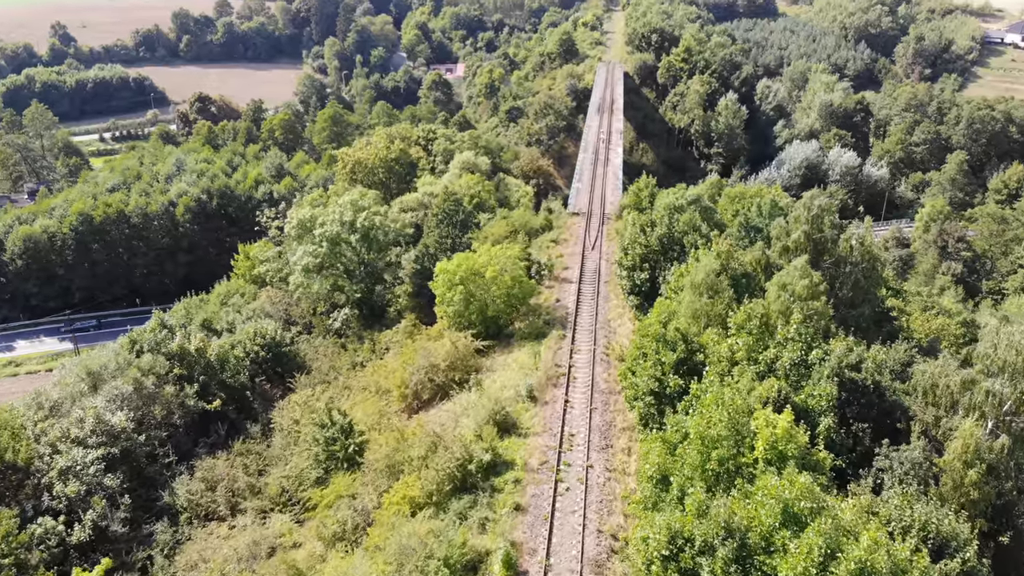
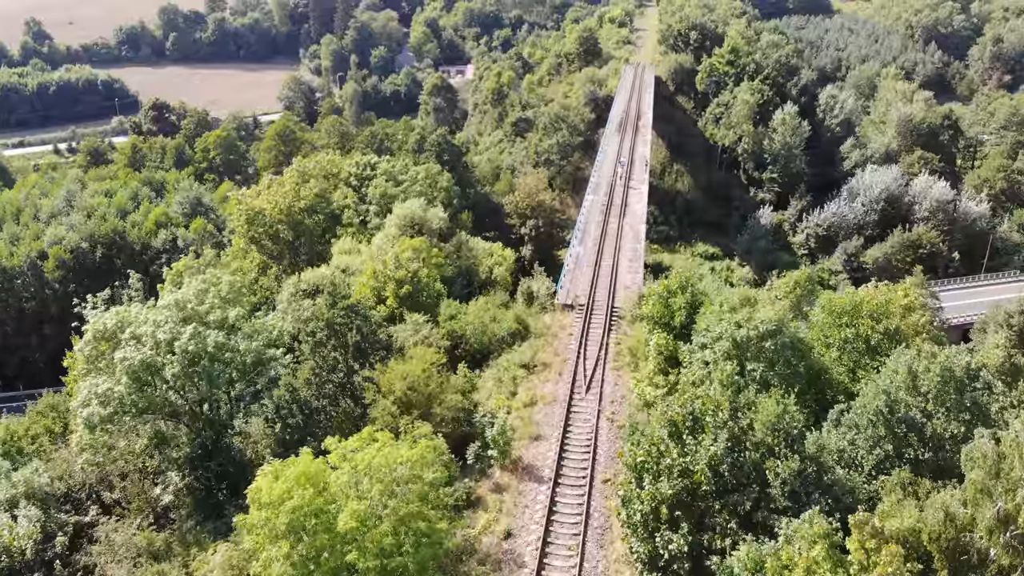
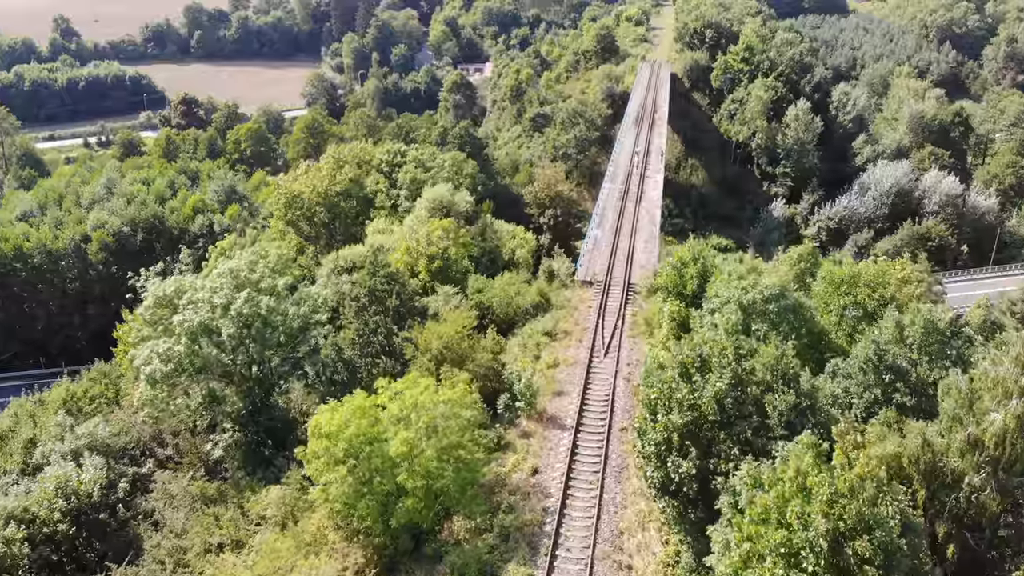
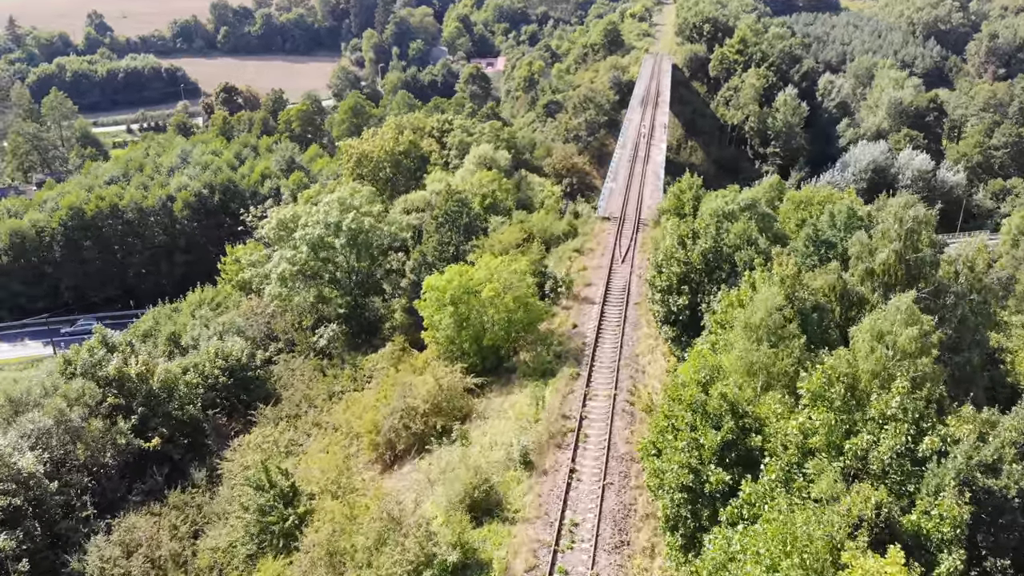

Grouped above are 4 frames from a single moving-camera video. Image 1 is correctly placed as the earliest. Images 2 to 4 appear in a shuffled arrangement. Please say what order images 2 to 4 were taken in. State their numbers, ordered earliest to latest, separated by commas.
4, 3, 2
